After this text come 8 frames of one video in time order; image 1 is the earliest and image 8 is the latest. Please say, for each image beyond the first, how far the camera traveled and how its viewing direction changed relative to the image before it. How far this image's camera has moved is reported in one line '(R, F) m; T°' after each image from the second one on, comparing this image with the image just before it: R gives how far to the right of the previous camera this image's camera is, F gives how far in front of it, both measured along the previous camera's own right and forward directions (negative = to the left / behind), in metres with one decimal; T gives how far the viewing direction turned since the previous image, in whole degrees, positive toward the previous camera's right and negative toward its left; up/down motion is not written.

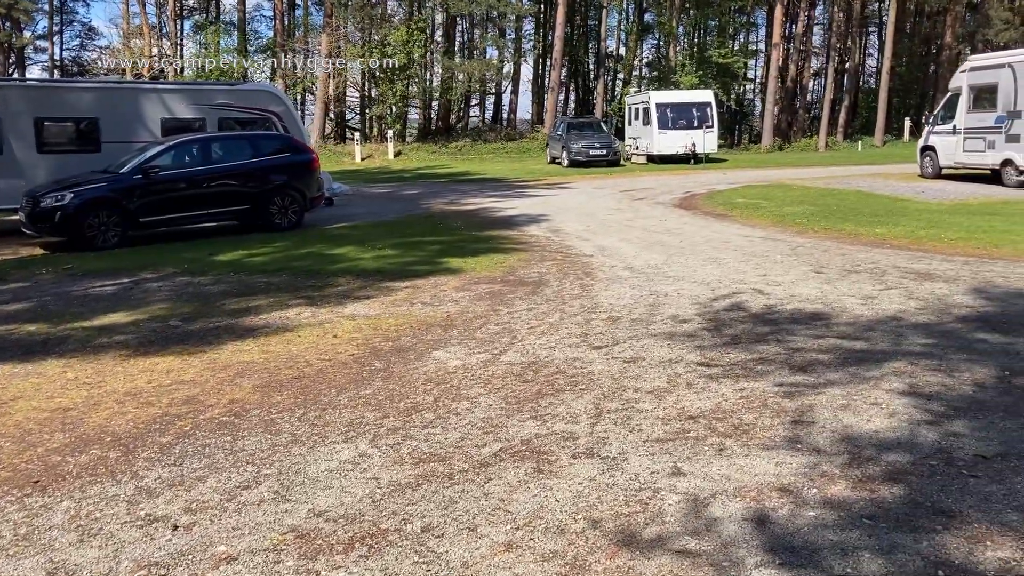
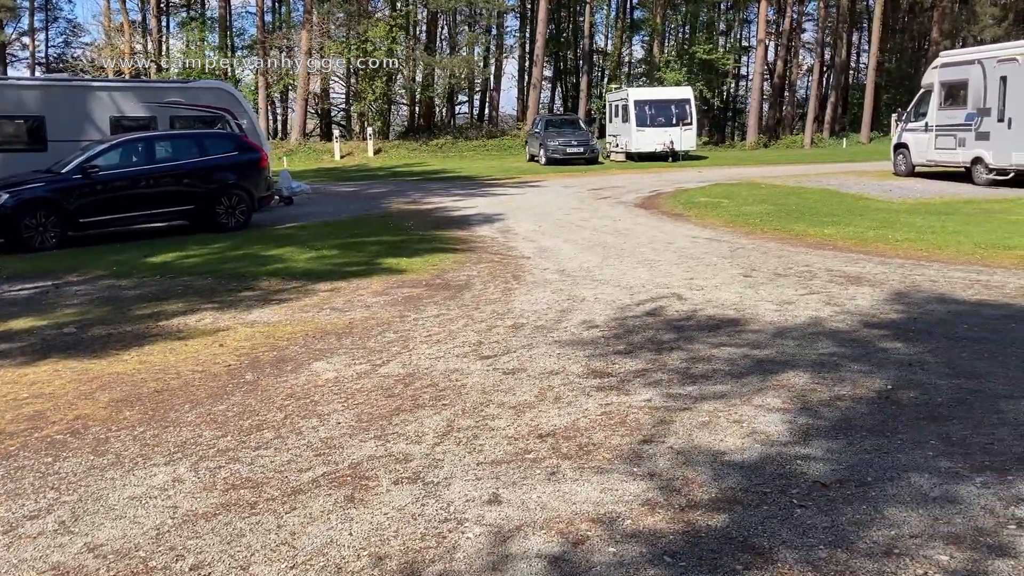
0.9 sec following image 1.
(+0.7, +0.3) m; 0°
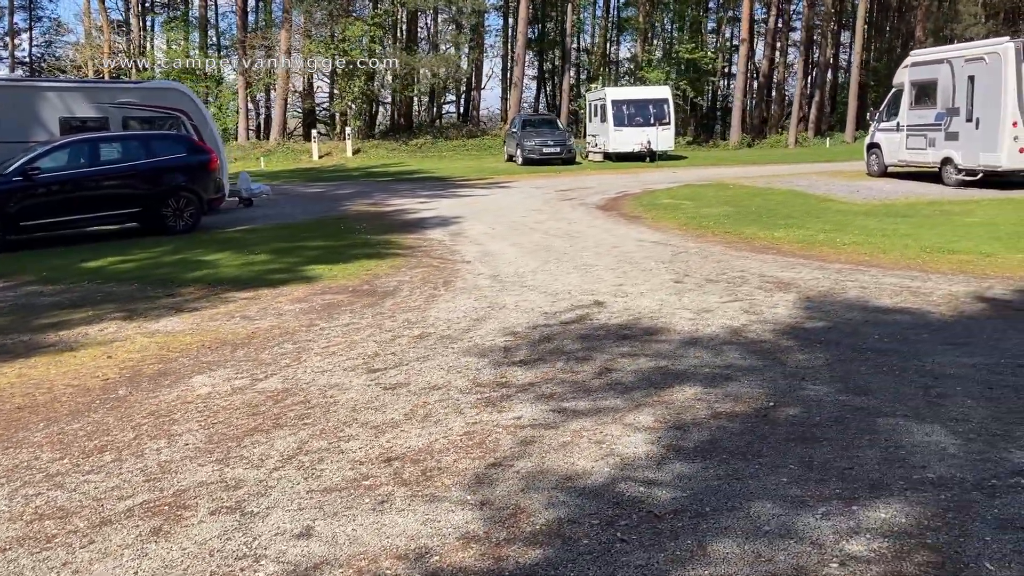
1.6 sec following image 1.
(+0.7, +0.2) m; 0°
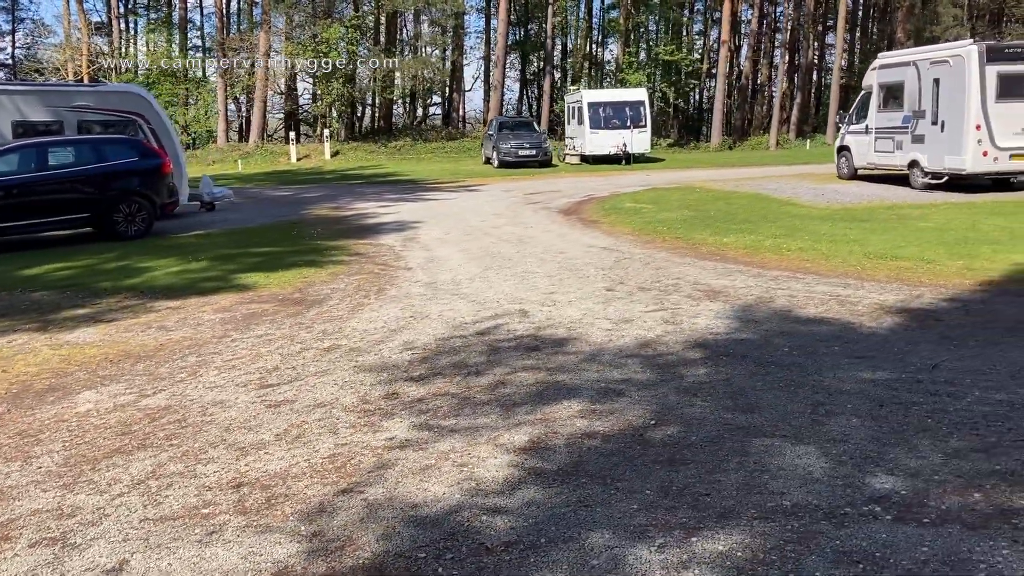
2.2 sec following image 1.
(+0.6, +0.2) m; 0°
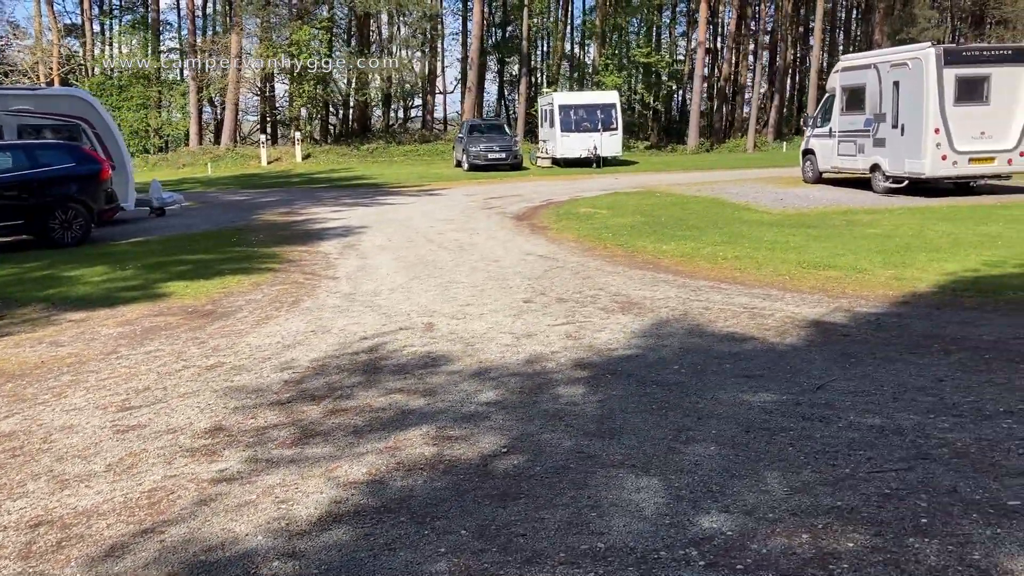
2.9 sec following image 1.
(+0.7, +0.2) m; +1°
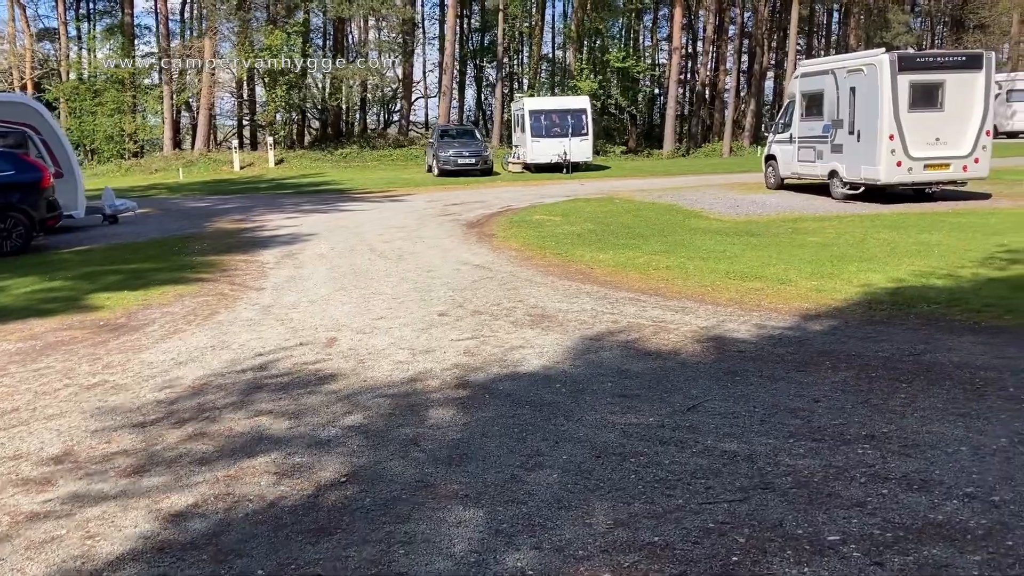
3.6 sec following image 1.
(+0.7, +0.1) m; +1°
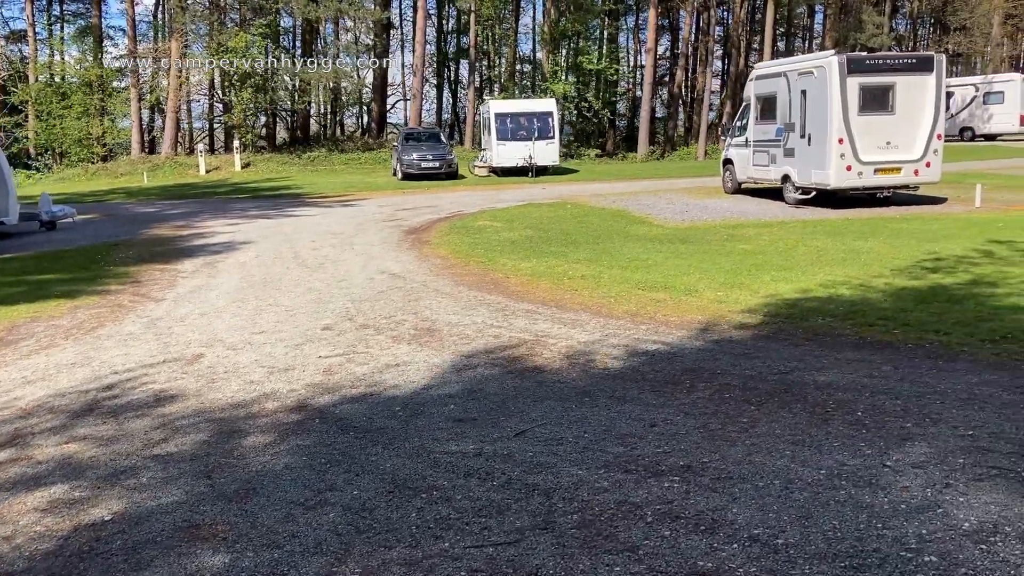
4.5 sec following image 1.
(+0.9, +0.3) m; 0°
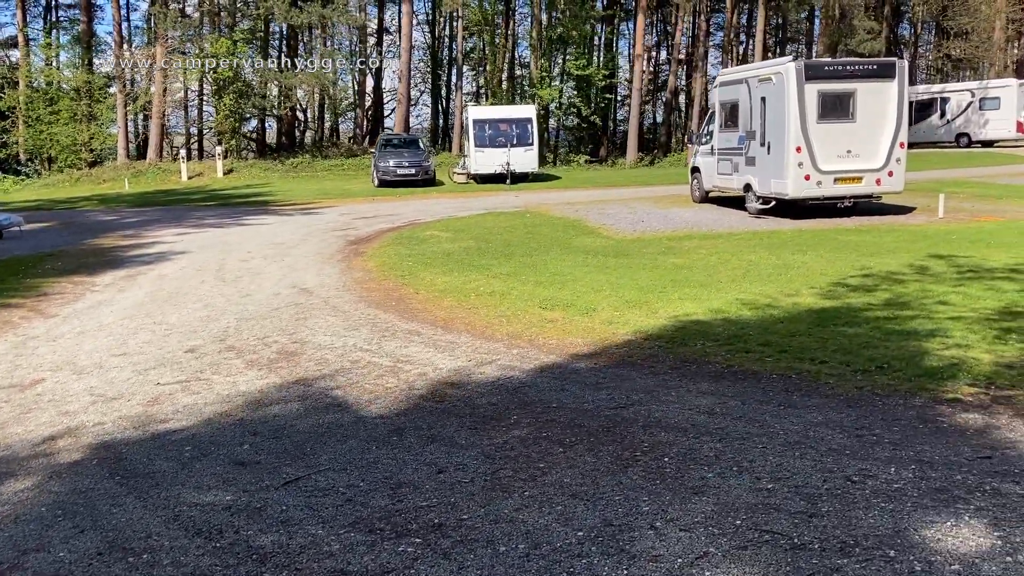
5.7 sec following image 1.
(+1.1, +0.4) m; -1°
